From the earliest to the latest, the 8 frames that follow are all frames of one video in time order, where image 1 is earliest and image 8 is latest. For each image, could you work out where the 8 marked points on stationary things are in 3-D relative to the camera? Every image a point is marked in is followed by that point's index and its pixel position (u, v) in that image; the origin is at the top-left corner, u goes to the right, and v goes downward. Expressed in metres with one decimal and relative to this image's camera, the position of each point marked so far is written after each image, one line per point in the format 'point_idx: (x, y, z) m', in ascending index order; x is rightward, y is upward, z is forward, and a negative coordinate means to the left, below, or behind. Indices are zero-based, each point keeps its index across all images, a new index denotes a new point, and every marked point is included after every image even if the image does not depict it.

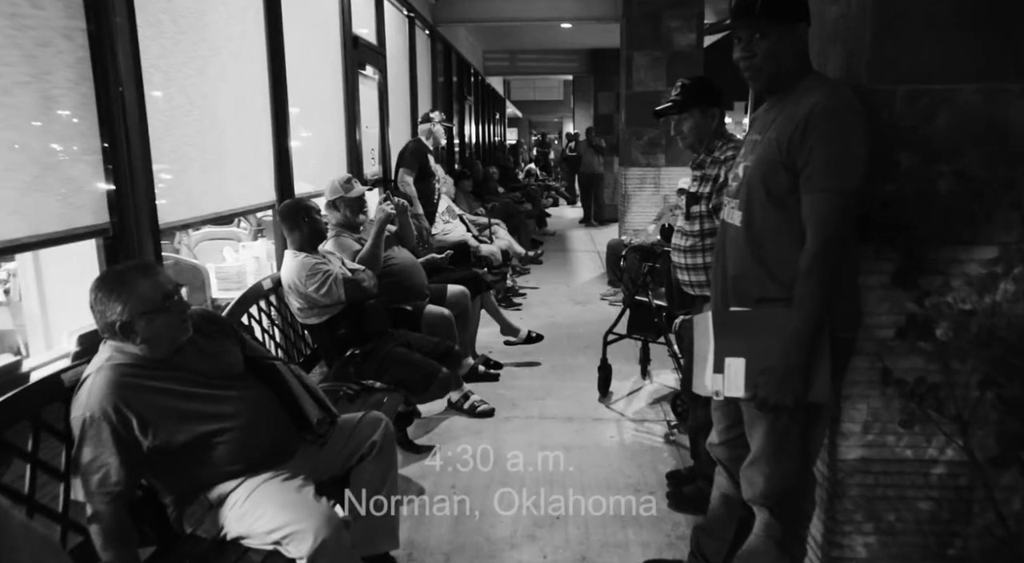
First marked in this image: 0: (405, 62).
0: (-1.2, +2.4, +6.9) m
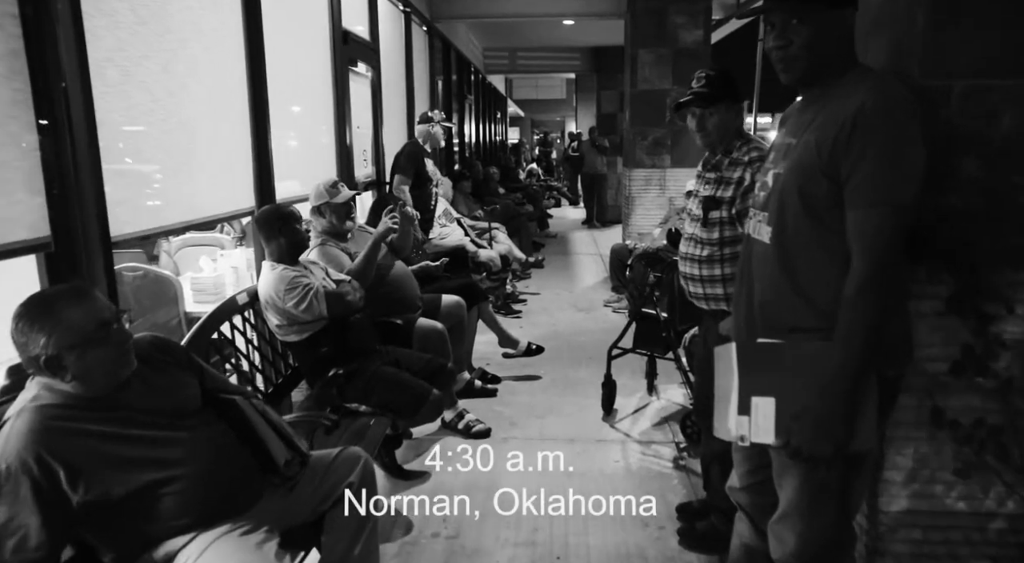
0: (-1.2, +2.3, +6.6) m
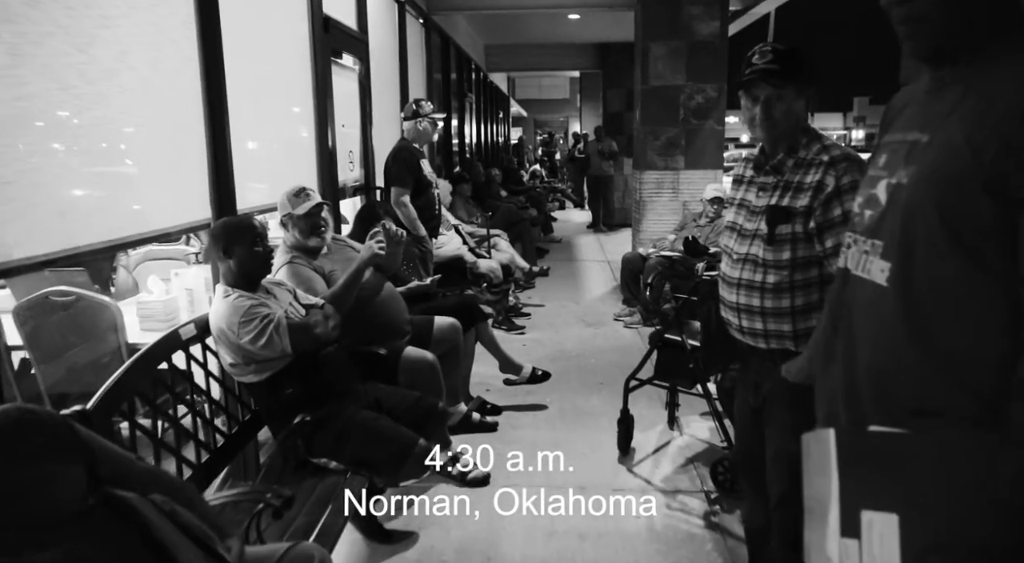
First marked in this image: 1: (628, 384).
0: (-1.2, +2.2, +6.1) m
1: (+0.6, -0.6, +3.4) m
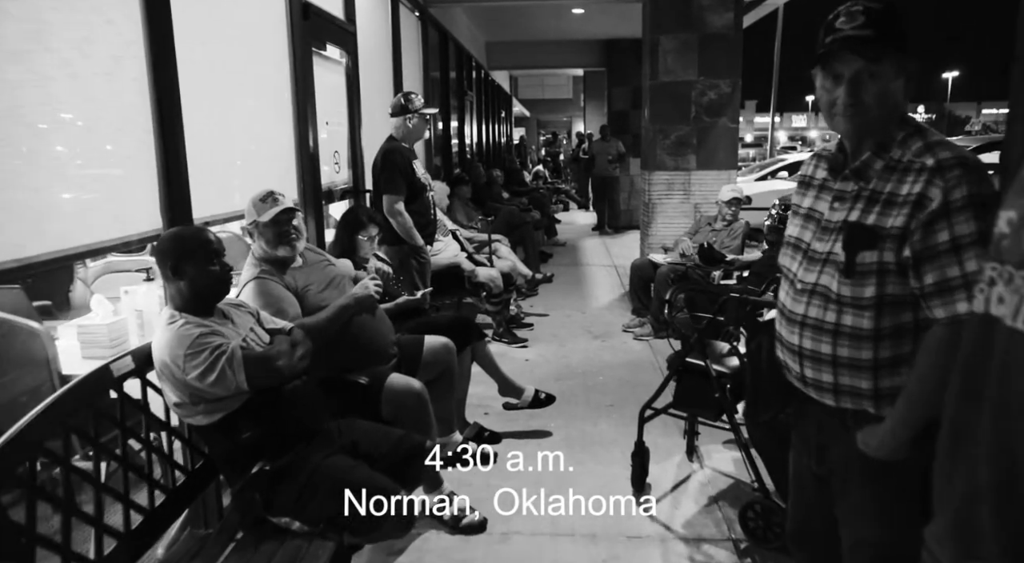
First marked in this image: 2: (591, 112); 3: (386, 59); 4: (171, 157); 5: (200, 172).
0: (-1.2, +2.1, +5.8) m
1: (+0.6, -0.6, +3.0) m
2: (+2.2, +4.7, +17.3) m
3: (-1.2, +2.0, +5.7) m
4: (-1.5, +0.5, +2.7) m
5: (-1.5, +0.5, +3.0) m
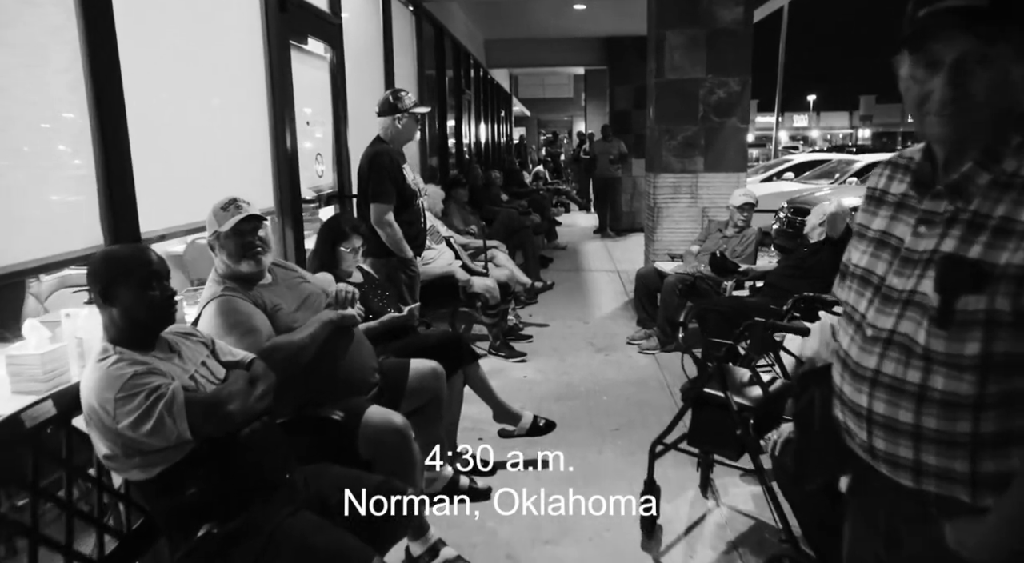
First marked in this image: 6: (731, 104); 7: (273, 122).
0: (-1.2, +2.1, +5.4) m
1: (+0.6, -0.7, +2.7) m
2: (+2.2, +4.6, +17.0) m
3: (-1.2, +2.0, +5.4) m
4: (-1.5, +0.4, +2.4) m
5: (-1.5, +0.4, +2.7) m
6: (+2.2, +1.8, +6.4) m
7: (-1.4, +0.9, +3.6) m
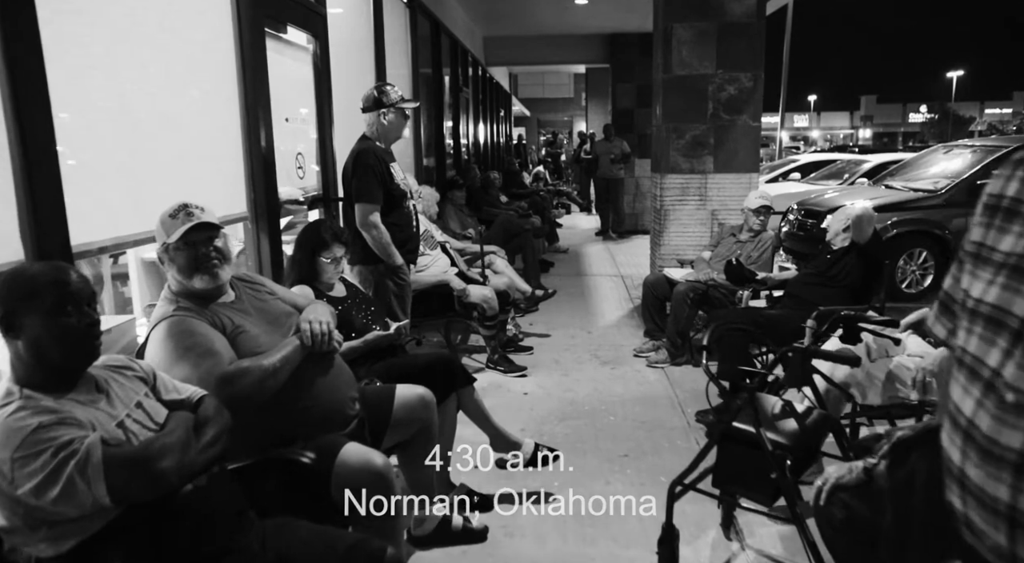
0: (-1.2, +2.0, +5.1) m
1: (+0.6, -0.8, +2.3) m
2: (+2.2, +4.6, +16.6) m
3: (-1.2, +1.9, +5.1) m
4: (-1.5, +0.4, +2.0) m
5: (-1.5, +0.4, +2.4) m
6: (+2.2, +1.7, +6.0) m
7: (-1.4, +0.8, +3.2) m
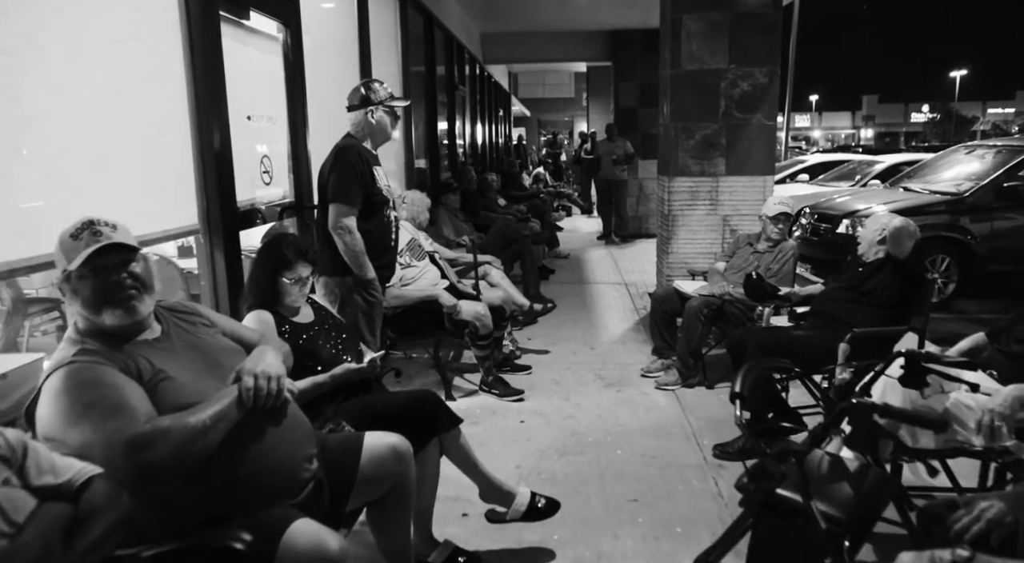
0: (-1.2, +1.9, +4.7) m
1: (+0.6, -0.9, +1.9) m
2: (+2.1, +4.5, +16.2) m
3: (-1.2, +1.8, +4.7) m
4: (-1.5, +0.3, +1.6) m
5: (-1.6, +0.3, +2.0) m
6: (+2.2, +1.6, +5.6) m
7: (-1.4, +0.7, +2.8) m
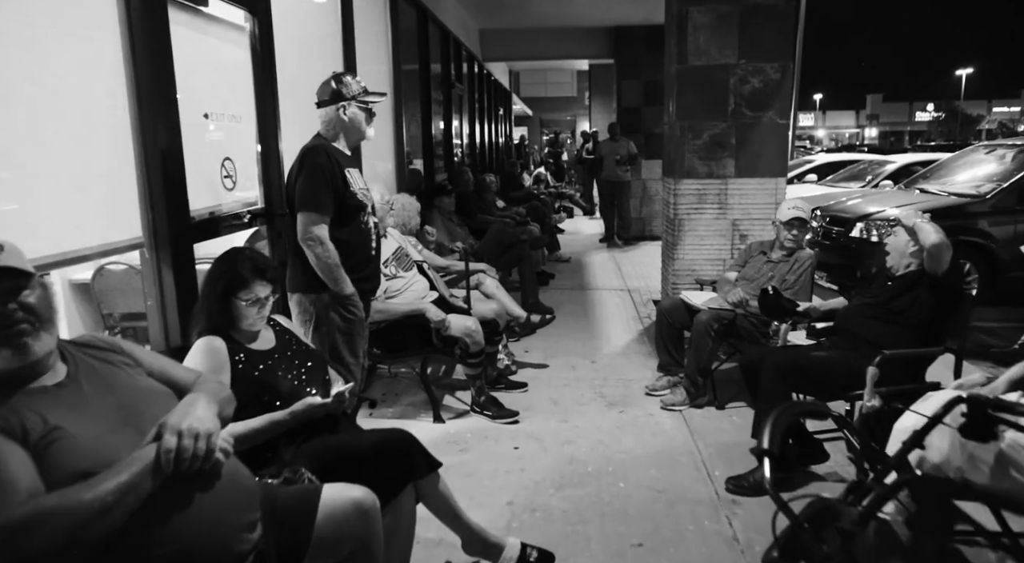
0: (-1.2, +1.8, +4.4) m
1: (+0.5, -0.9, +1.6) m
2: (+2.2, +4.4, +15.9) m
3: (-1.3, +1.7, +4.3) m
4: (-1.6, +0.2, +1.3) m
5: (-1.6, +0.2, +1.6) m
6: (+2.2, +1.6, +5.3) m
7: (-1.4, +0.7, +2.5) m
